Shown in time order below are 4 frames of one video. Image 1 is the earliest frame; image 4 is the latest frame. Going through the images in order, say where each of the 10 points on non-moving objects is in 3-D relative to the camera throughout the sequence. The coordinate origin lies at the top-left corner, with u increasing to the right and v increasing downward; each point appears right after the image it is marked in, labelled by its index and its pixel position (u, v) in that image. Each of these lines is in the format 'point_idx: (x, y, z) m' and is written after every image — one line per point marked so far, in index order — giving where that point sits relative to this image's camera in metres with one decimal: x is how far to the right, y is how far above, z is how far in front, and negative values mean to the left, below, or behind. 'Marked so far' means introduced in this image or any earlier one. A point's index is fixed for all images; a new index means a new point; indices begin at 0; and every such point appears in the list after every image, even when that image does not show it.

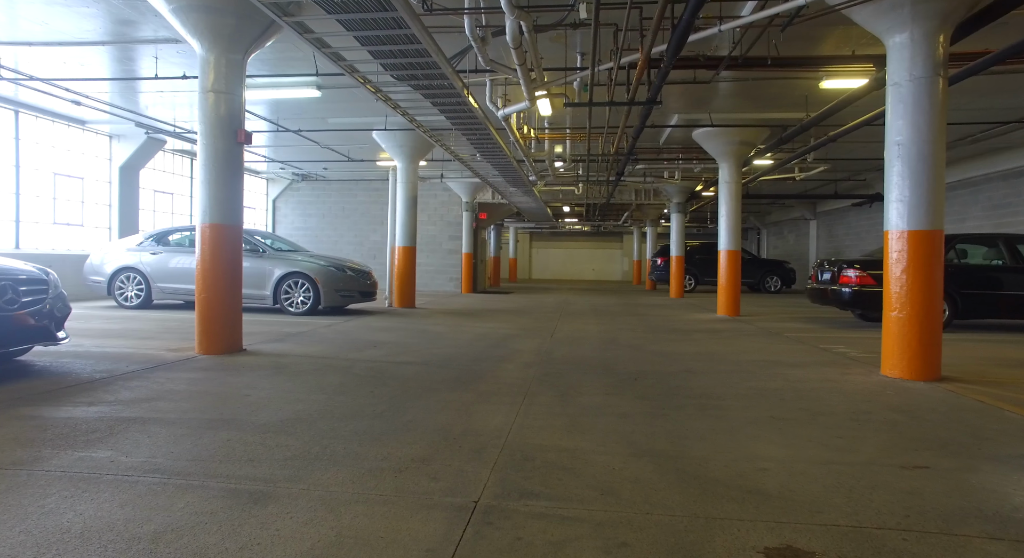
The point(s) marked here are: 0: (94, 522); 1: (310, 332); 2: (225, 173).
0: (-1.6, -1.0, +2.2) m
1: (-3.2, -0.8, +8.9) m
2: (-3.3, +1.2, +6.4) m
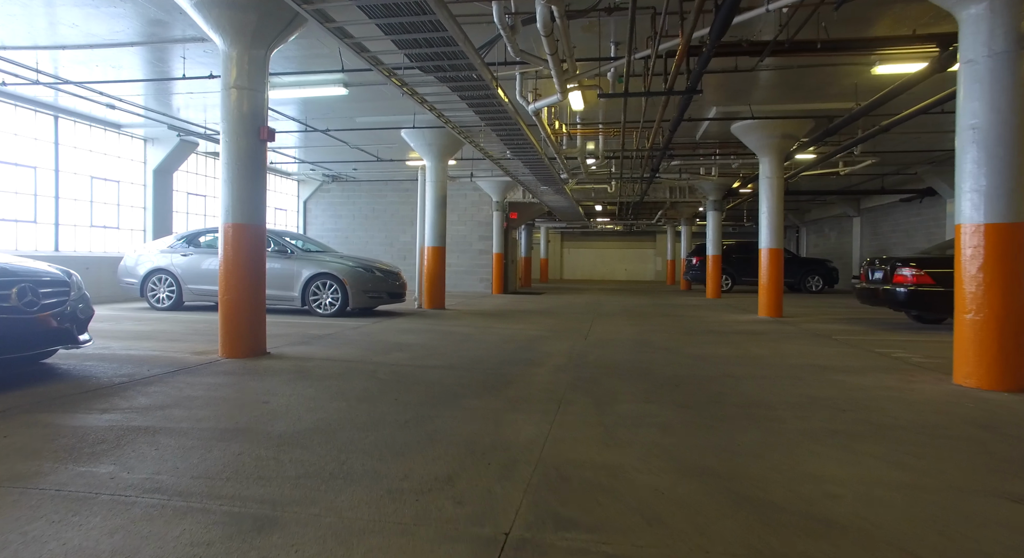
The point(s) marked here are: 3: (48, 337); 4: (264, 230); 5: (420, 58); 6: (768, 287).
0: (-1.5, -1.0, +2.0) m
1: (-2.7, -0.8, +8.7) m
2: (-2.9, +1.2, +6.3) m
3: (-4.0, -0.5, +4.9) m
4: (-2.8, +0.6, +6.4) m
5: (-1.1, +2.5, +6.5) m
6: (+5.7, -0.2, +12.6) m
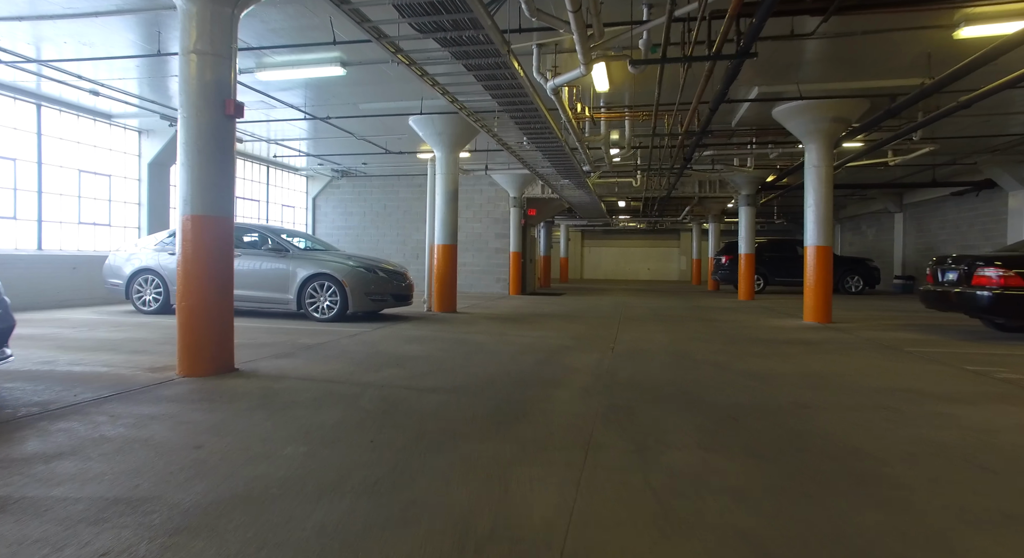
0: (-1.5, -1.0, +0.9) m
1: (-2.5, -0.9, +7.7) m
2: (-2.8, +1.2, +5.3) m
3: (-3.9, -0.5, +3.9) m
4: (-2.7, +0.5, +5.4) m
5: (-0.9, +2.5, +5.4) m
6: (+6.0, -0.2, +11.2) m
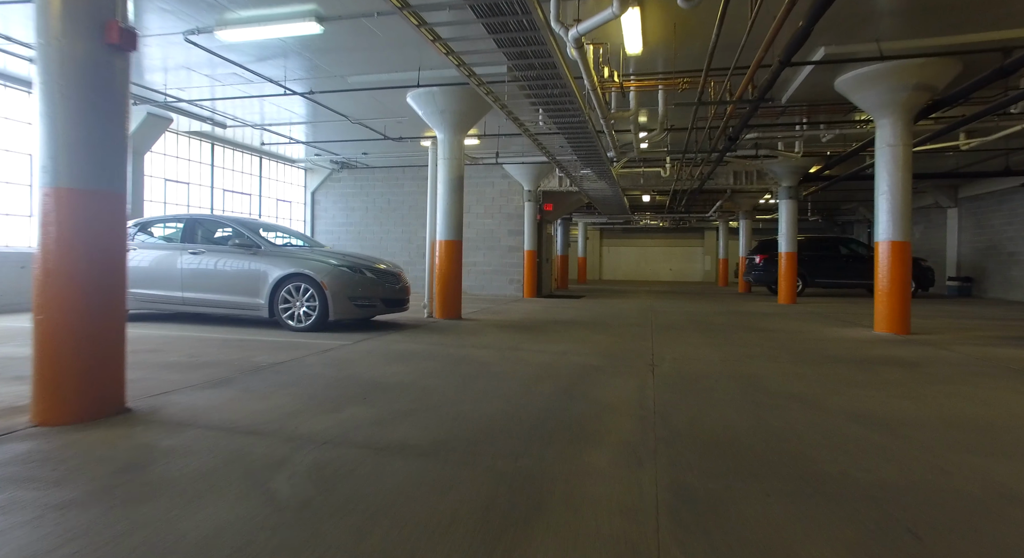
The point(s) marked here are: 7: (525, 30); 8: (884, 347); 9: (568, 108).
0: (-1.6, -1.0, -0.8) m
1: (-2.3, -0.9, +6.0) m
2: (-2.7, +1.1, +3.6) m
3: (-3.9, -0.5, +2.3) m
4: (-2.6, +0.5, +3.7) m
5: (-0.8, +2.5, +3.7) m
6: (+6.2, -0.2, +9.4) m
7: (+0.1, +2.6, +6.0) m
8: (+5.1, -0.9, +7.7) m
9: (+0.8, +2.6, +8.5) m
